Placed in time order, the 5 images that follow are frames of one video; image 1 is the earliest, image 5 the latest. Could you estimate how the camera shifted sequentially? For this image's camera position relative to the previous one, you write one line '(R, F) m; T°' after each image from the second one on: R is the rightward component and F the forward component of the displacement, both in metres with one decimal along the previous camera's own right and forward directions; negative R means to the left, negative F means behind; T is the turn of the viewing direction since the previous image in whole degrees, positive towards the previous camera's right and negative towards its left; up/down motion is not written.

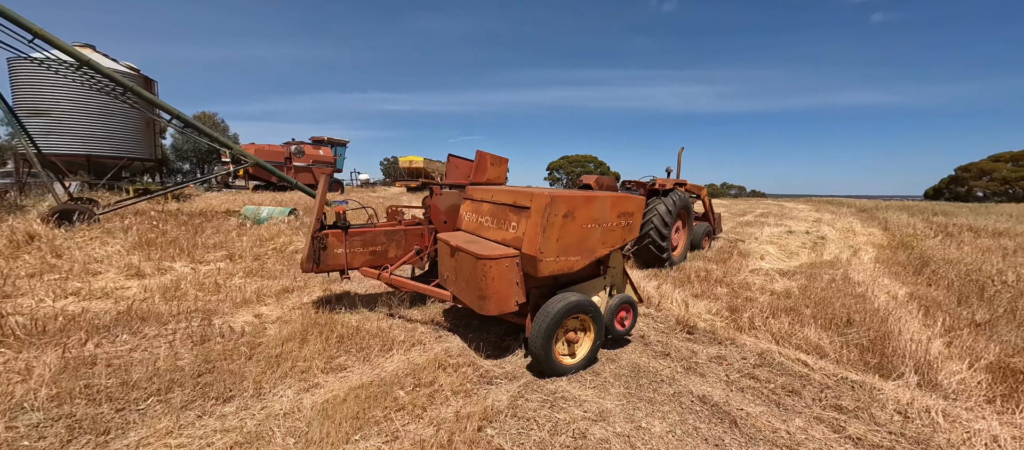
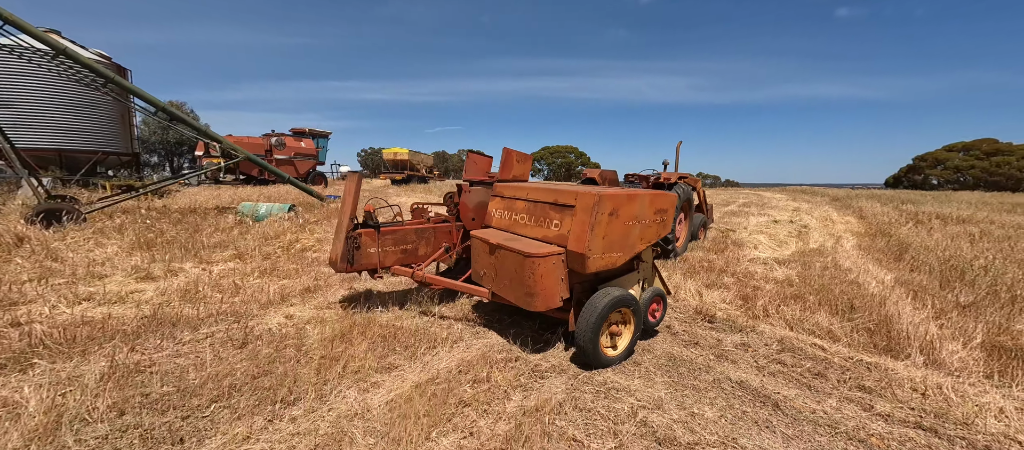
(-0.6, -0.1) m; +4°
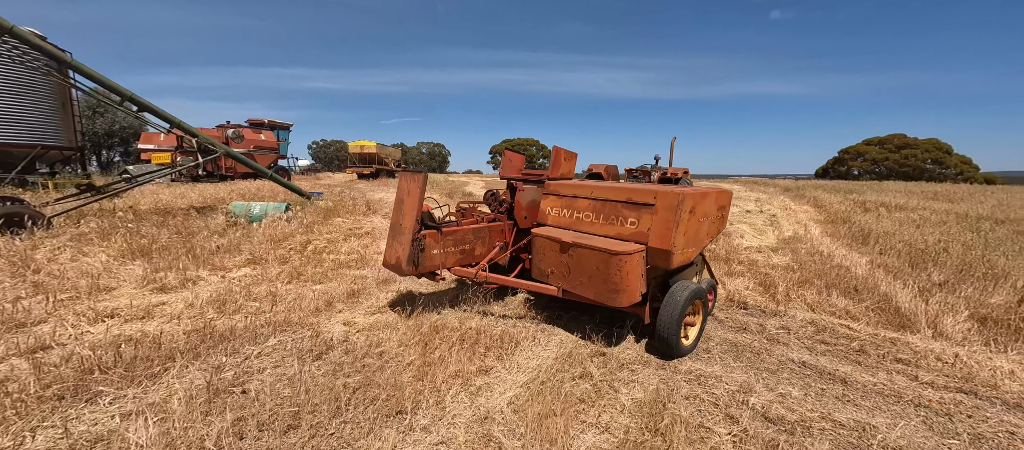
(-1.1, 0.0) m; +7°
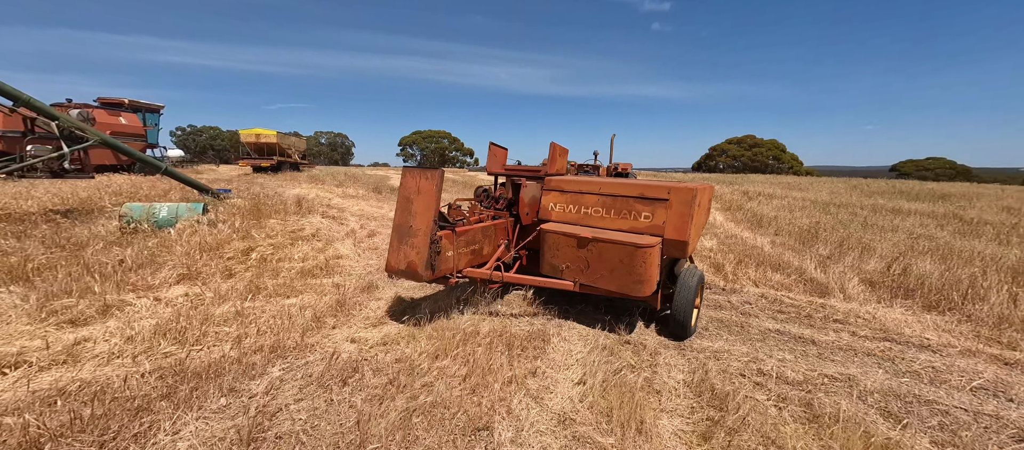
(-1.1, +0.2) m; +15°
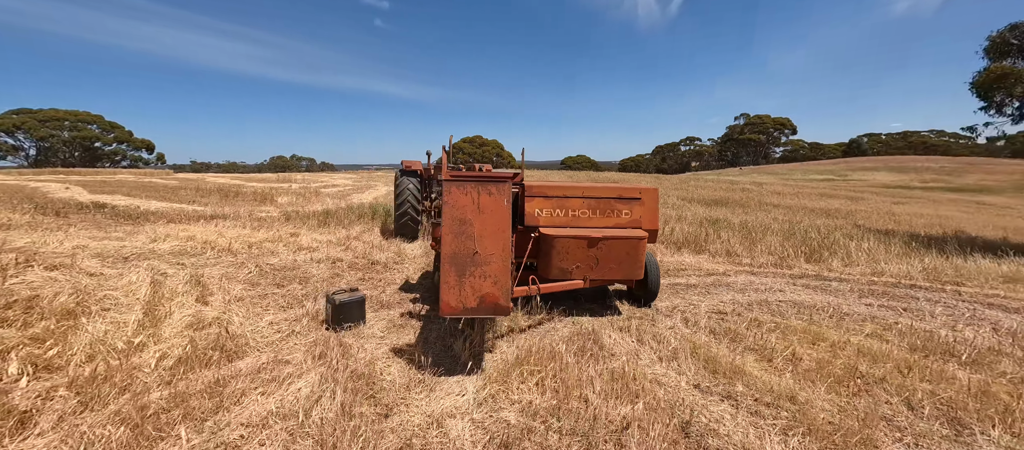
(-2.6, +1.4) m; +42°
